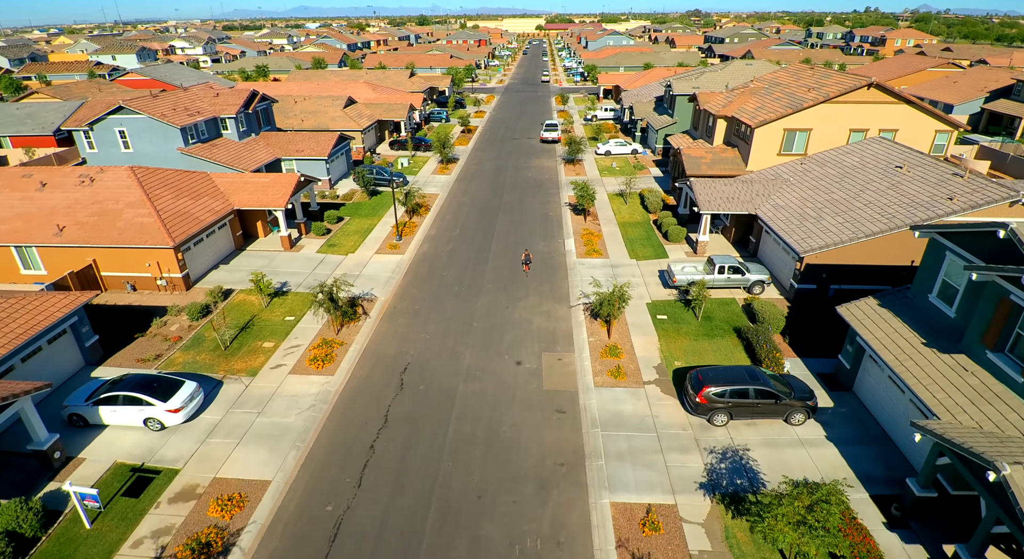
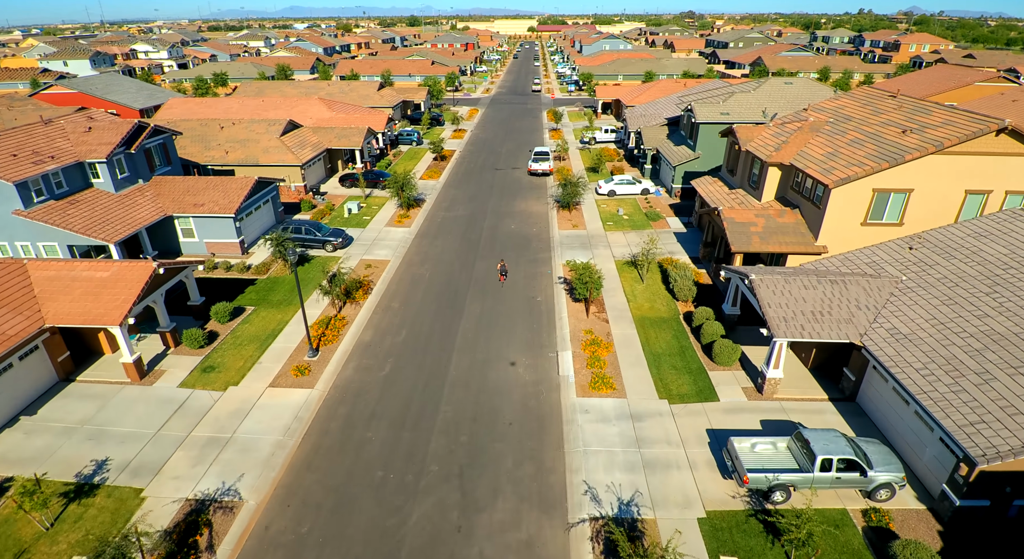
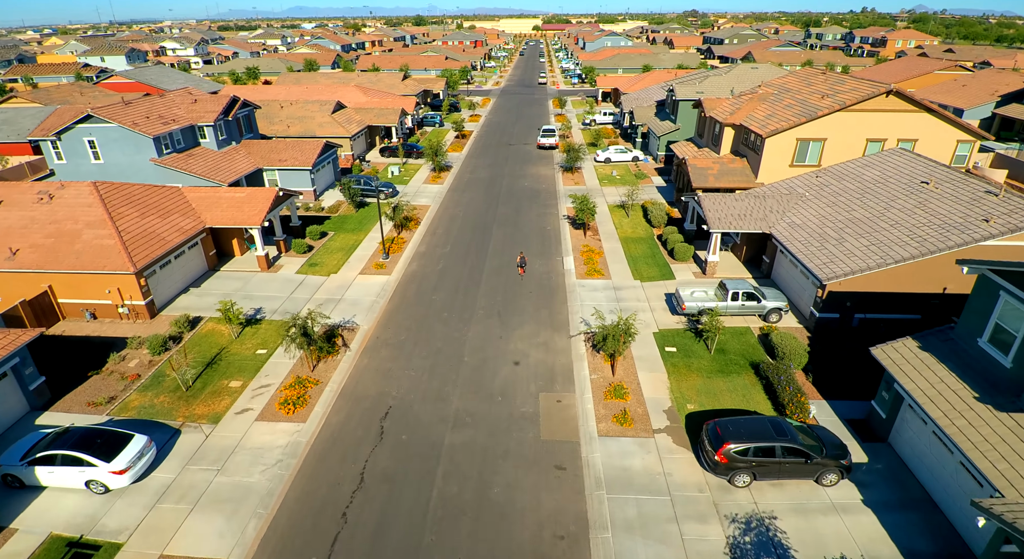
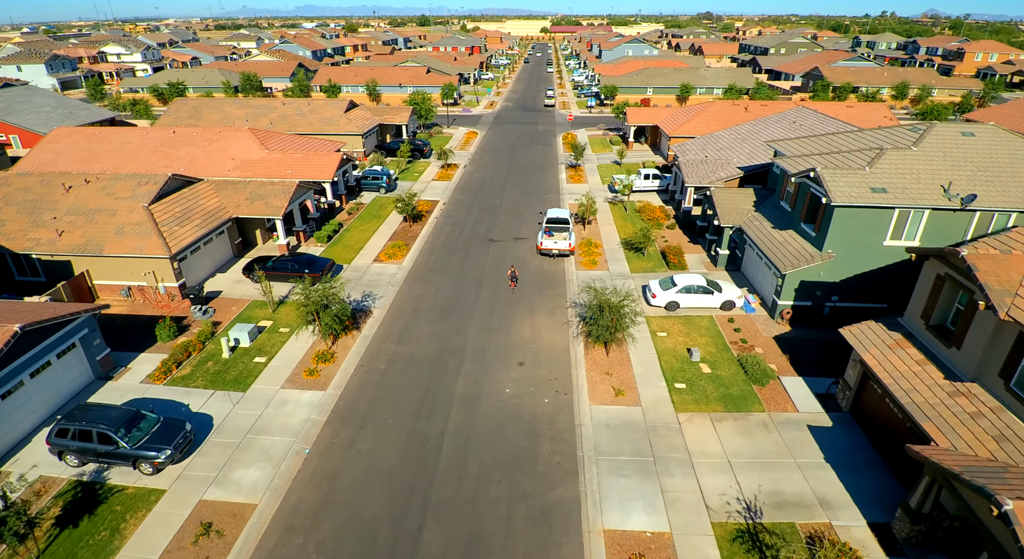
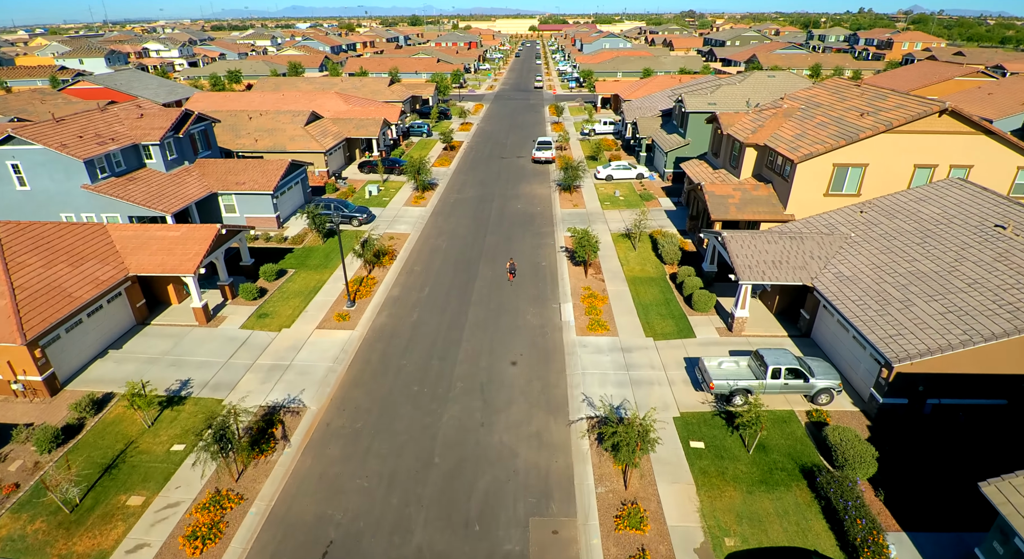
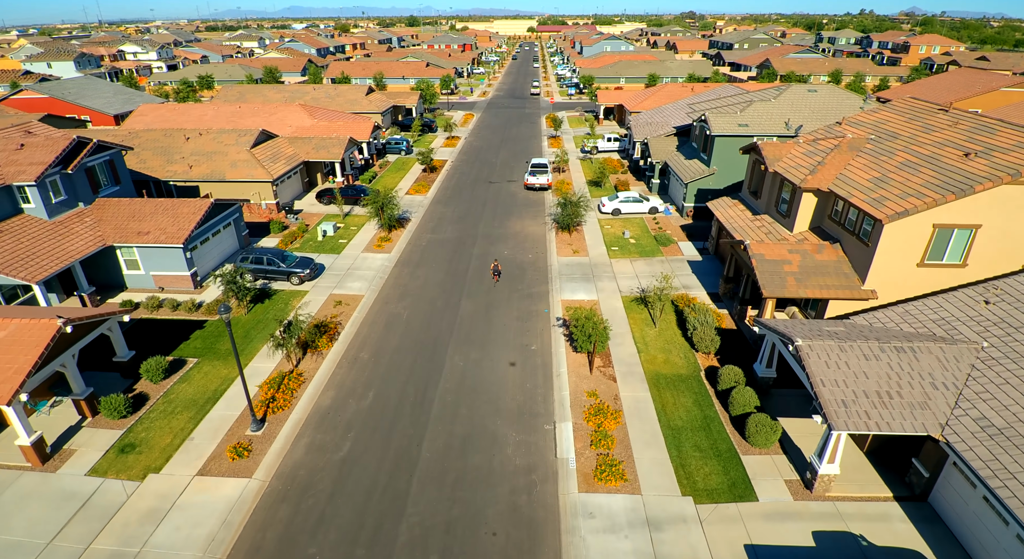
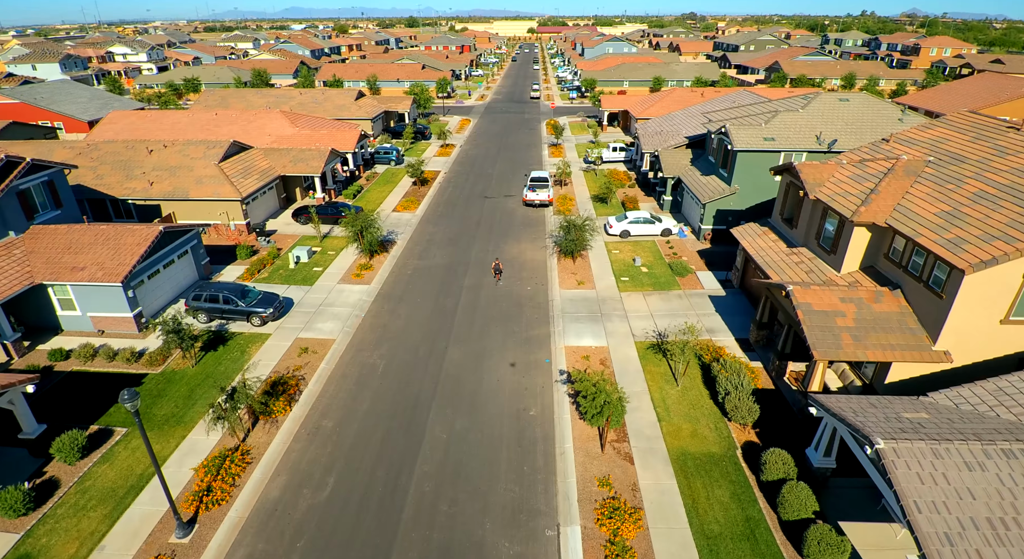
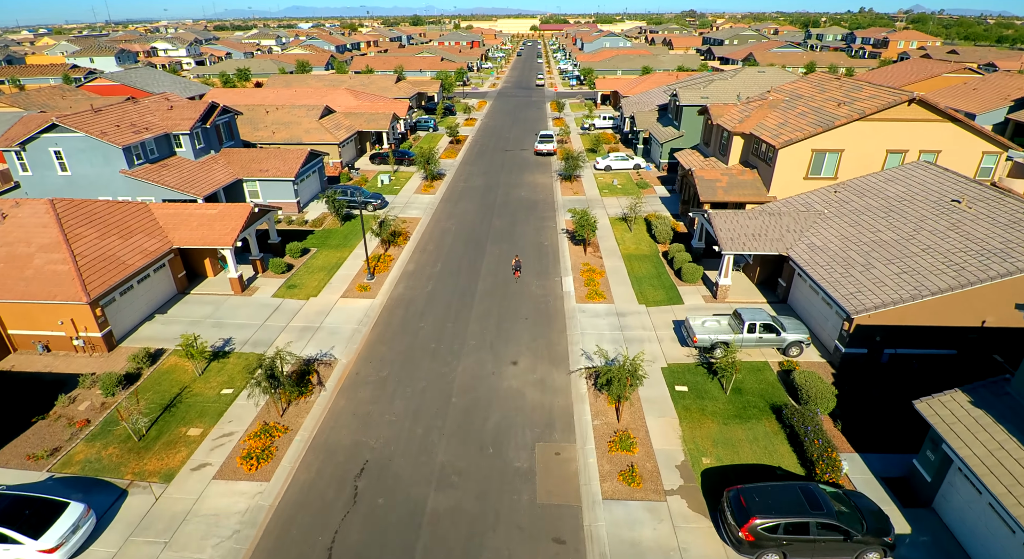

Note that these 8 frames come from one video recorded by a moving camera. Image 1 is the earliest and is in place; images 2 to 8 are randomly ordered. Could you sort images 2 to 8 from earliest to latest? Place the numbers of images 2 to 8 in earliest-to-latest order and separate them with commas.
3, 8, 5, 2, 6, 7, 4
